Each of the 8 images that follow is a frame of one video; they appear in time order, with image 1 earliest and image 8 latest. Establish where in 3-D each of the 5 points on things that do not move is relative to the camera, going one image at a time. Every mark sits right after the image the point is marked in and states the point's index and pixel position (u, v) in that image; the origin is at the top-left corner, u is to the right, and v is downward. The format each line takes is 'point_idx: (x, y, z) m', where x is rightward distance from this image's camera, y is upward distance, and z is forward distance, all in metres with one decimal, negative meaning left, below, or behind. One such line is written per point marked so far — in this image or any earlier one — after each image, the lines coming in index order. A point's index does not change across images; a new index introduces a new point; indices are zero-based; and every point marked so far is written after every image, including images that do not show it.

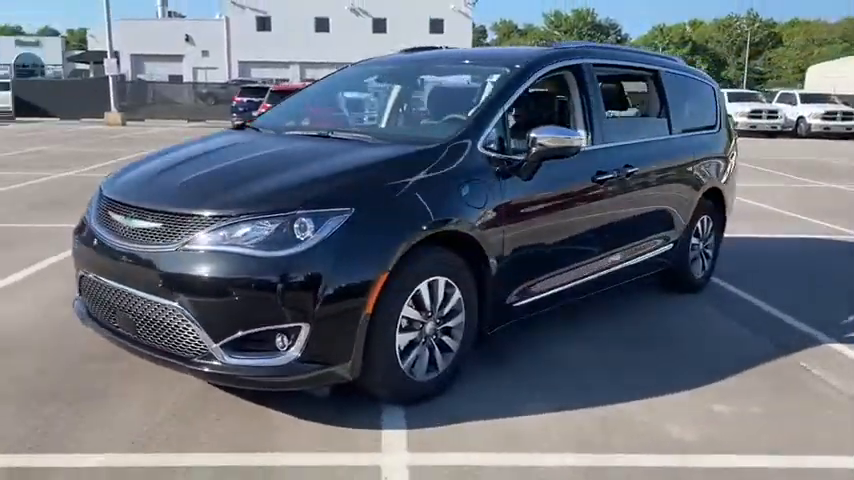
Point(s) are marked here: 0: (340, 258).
0: (-0.4, -0.1, +3.4) m
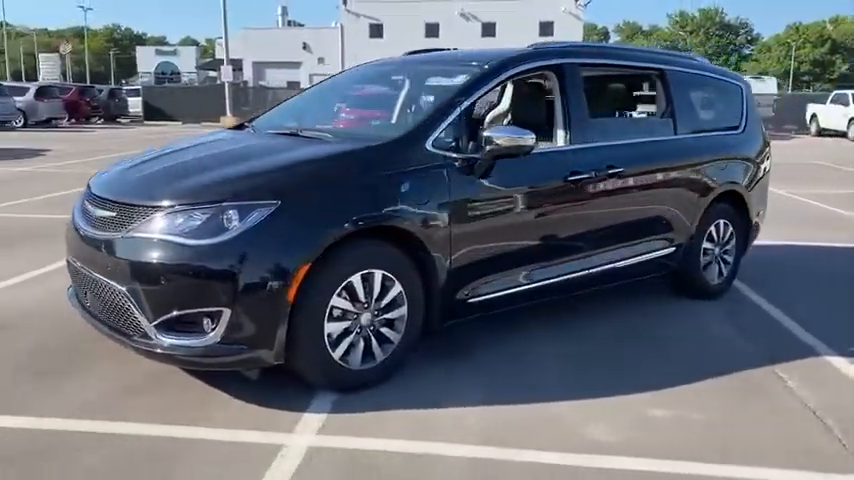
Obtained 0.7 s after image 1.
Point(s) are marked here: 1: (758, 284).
0: (-0.8, 0.0, +3.6) m
1: (+2.9, -0.4, +6.7) m
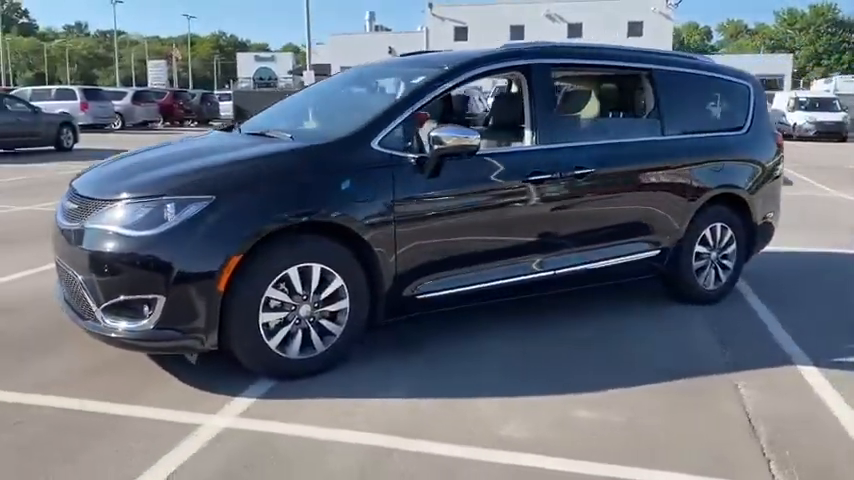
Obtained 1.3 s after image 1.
0: (-1.2, 0.0, +3.9) m
1: (+2.9, -0.5, +6.5) m
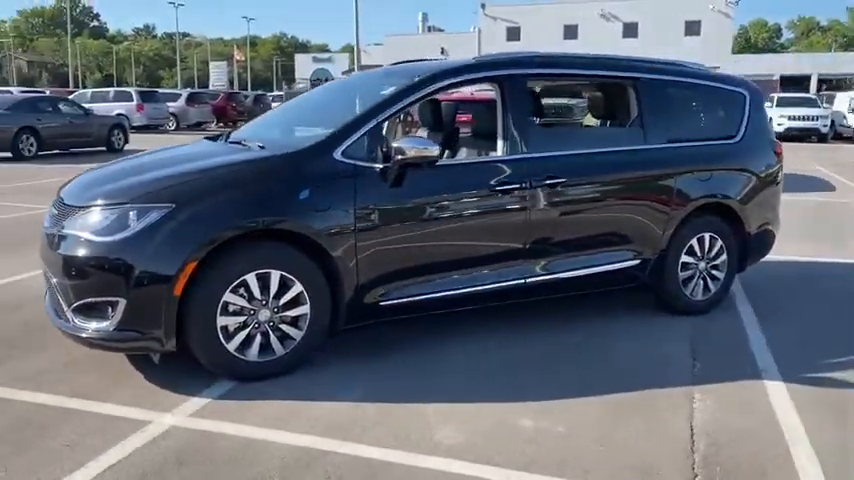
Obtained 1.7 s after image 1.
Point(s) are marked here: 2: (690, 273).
0: (-1.5, 0.0, +4.1) m
1: (+2.8, -0.6, +6.3) m
2: (+2.1, -0.3, +6.0) m
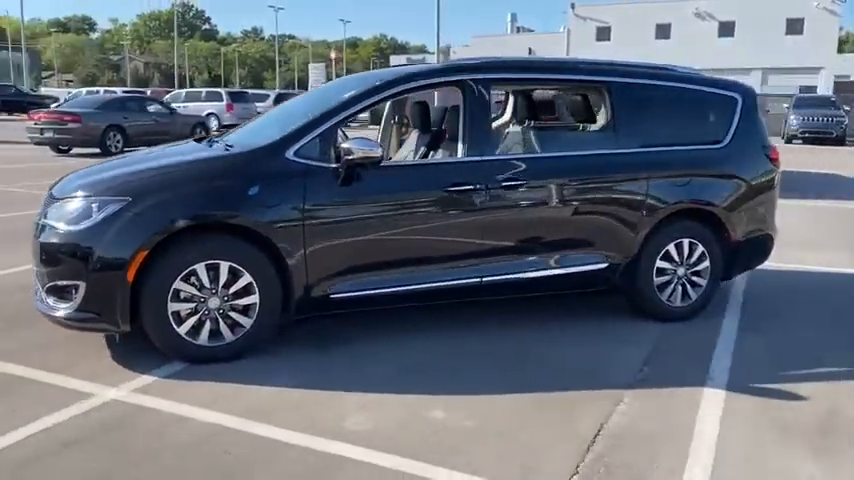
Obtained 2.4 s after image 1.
0: (-1.9, 0.0, +4.5) m
1: (+2.6, -0.6, +6.2) m
2: (+1.9, -0.3, +5.9) m
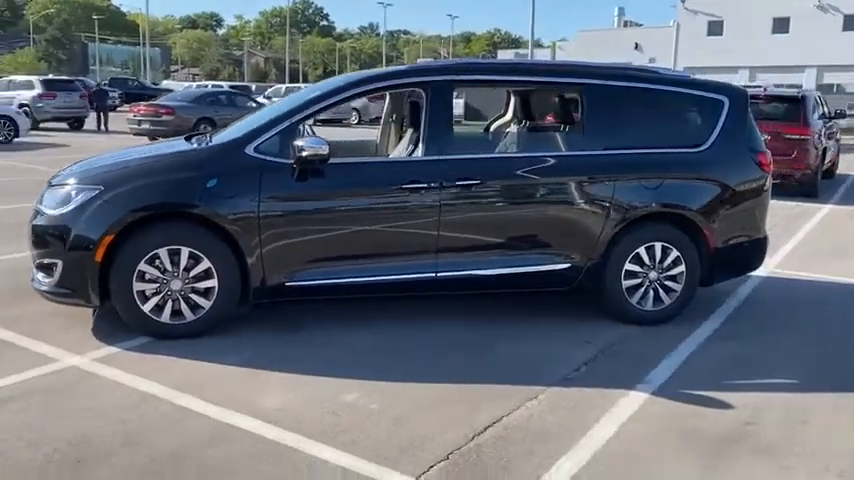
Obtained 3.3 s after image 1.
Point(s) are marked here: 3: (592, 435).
0: (-2.3, +0.1, +5.0) m
1: (+2.4, -0.7, +6.1) m
2: (+1.6, -0.3, +5.9) m
3: (+0.9, -1.0, +4.0) m
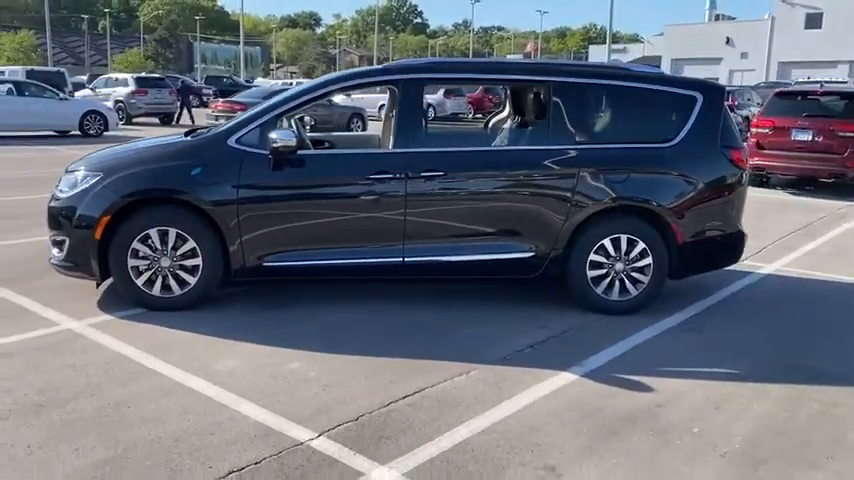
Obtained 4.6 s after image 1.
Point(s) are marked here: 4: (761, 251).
0: (-2.5, +0.3, +5.7) m
1: (+2.2, -0.6, +6.2) m
2: (+1.4, -0.3, +6.1) m
3: (+0.4, -1.0, +4.3) m
4: (+3.9, -0.1, +8.8) m
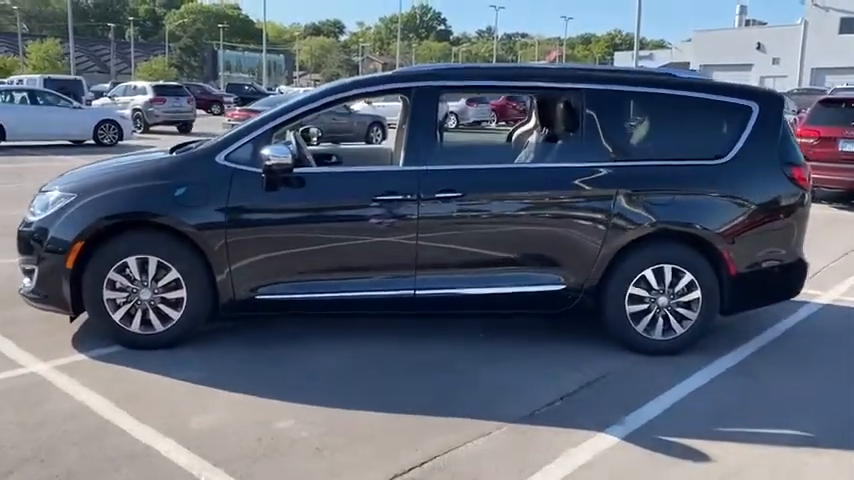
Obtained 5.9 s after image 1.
0: (-2.4, +0.1, +5.0) m
1: (+2.3, -0.9, +5.4) m
2: (+1.5, -0.5, +5.3) m
3: (+0.5, -1.2, +3.6) m
4: (+4.1, -0.4, +8.0) m
